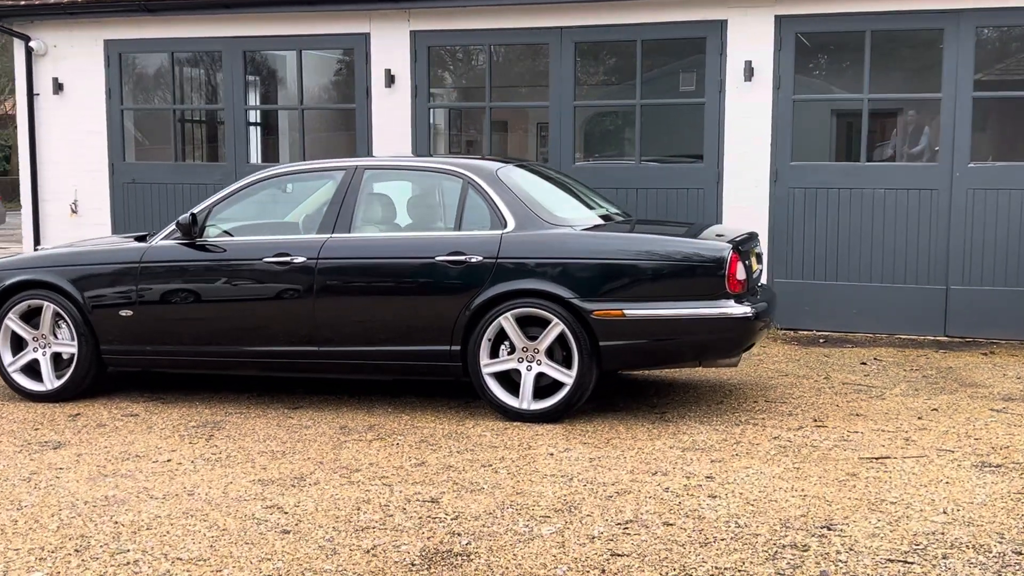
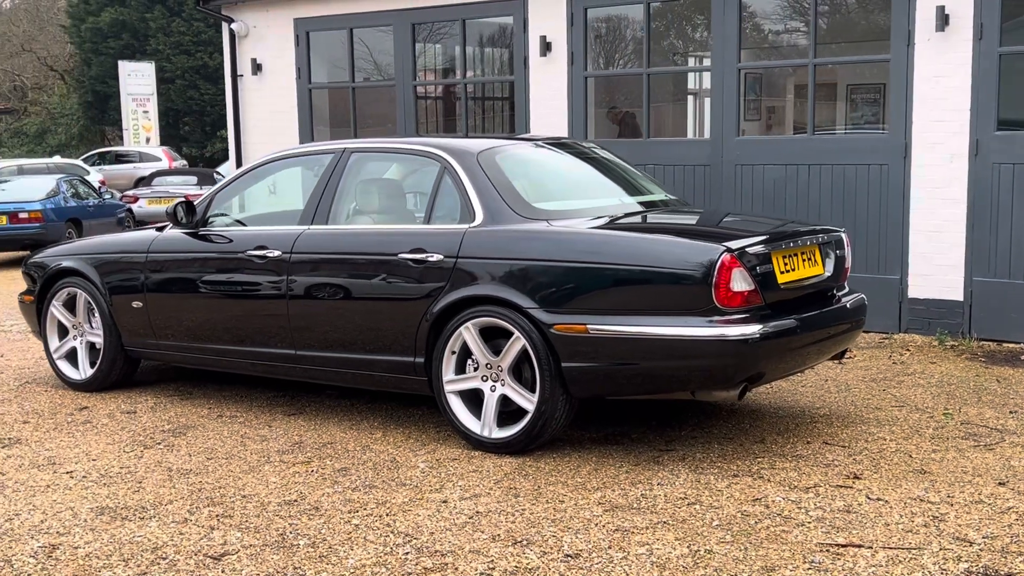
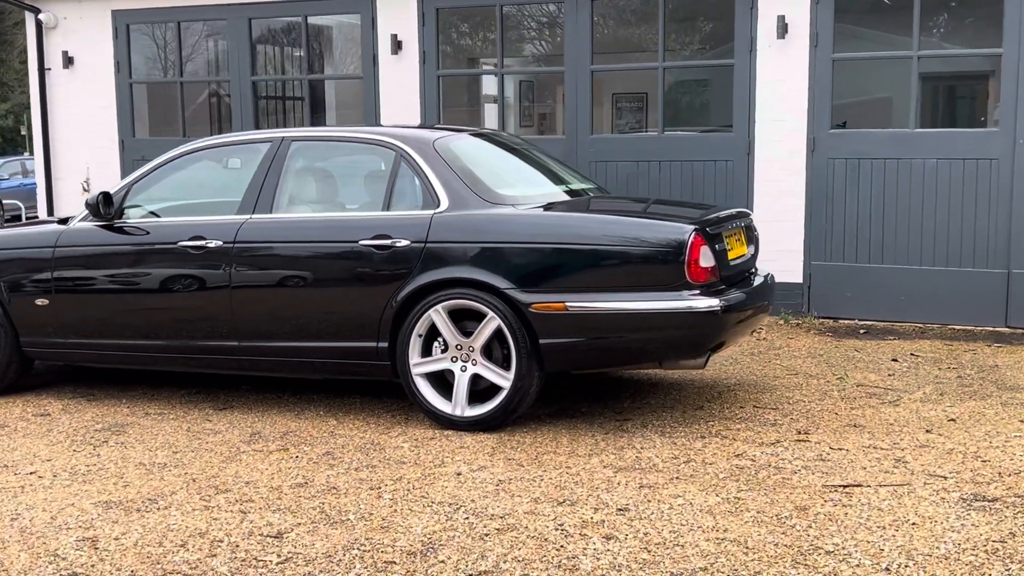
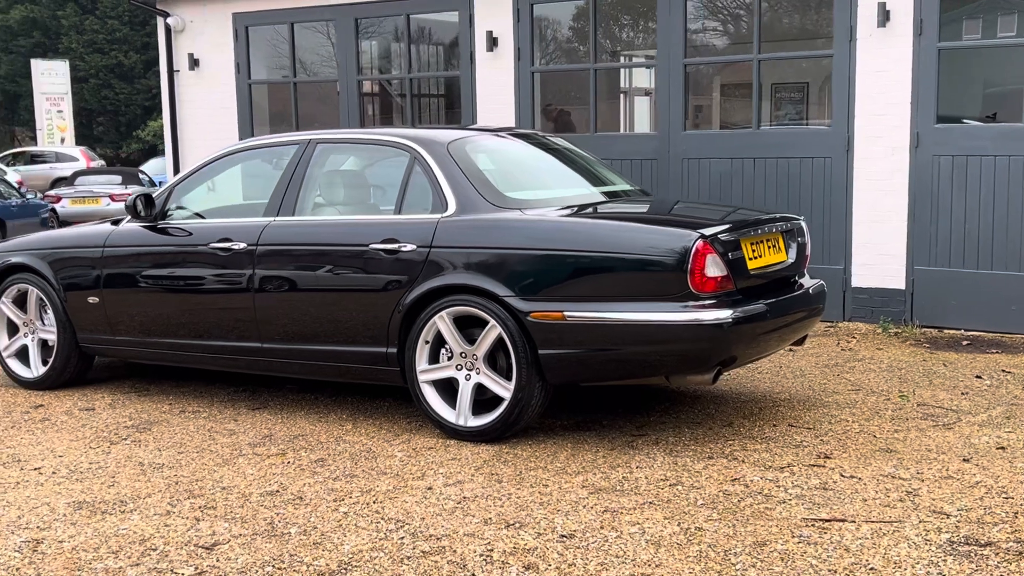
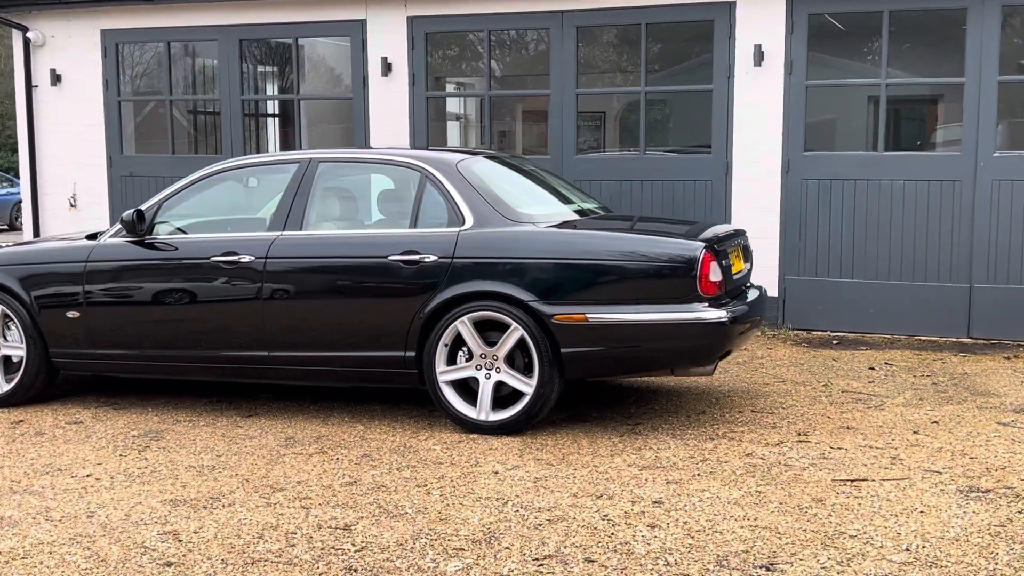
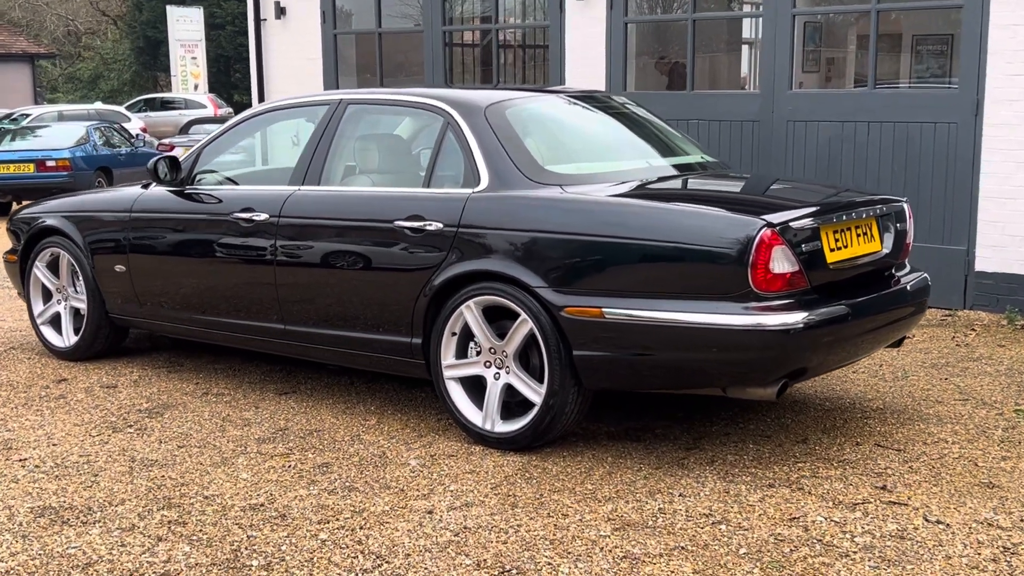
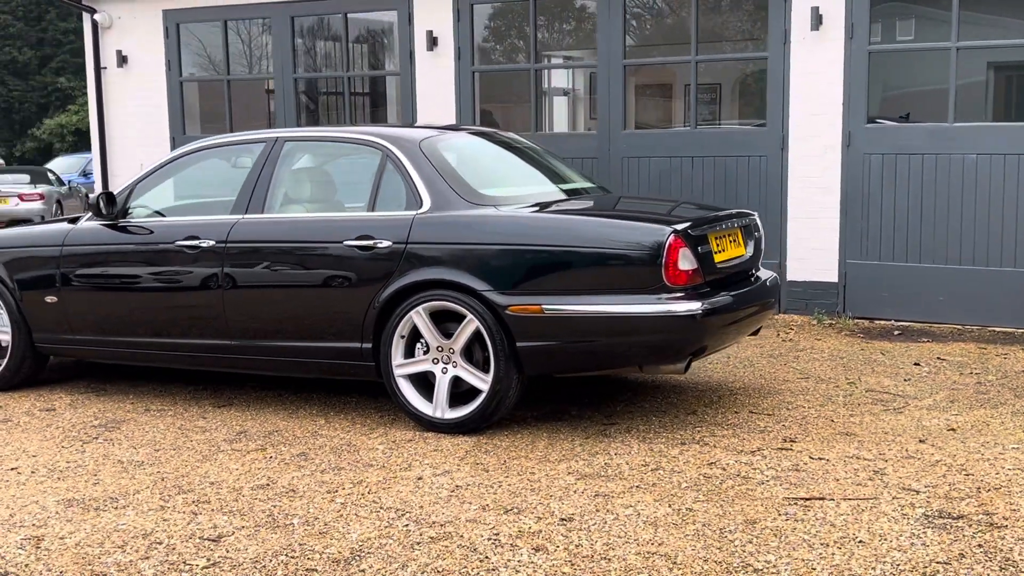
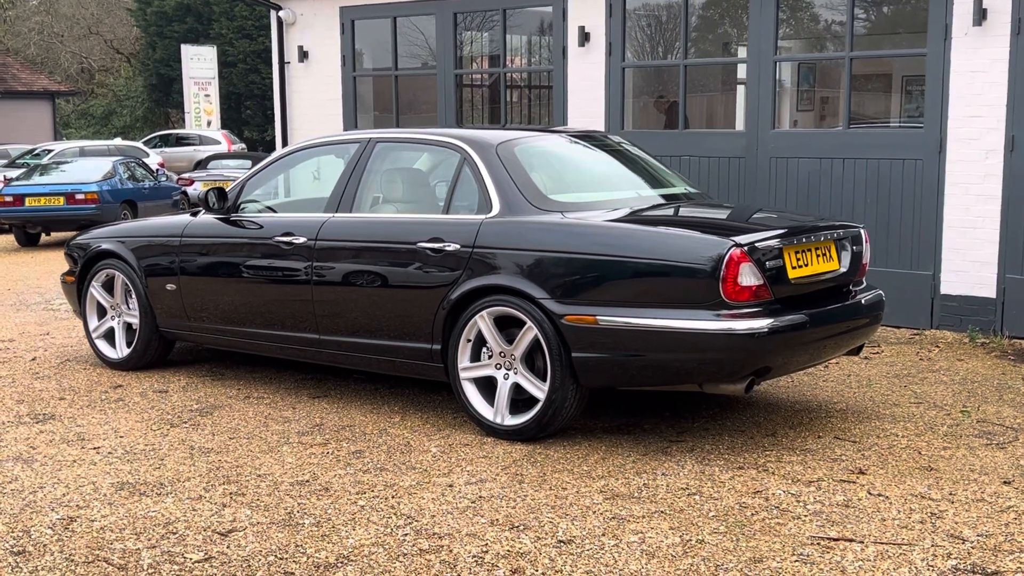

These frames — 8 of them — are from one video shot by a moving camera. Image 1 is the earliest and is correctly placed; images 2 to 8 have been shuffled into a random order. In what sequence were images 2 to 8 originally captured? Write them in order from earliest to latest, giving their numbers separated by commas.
5, 3, 7, 4, 2, 8, 6
